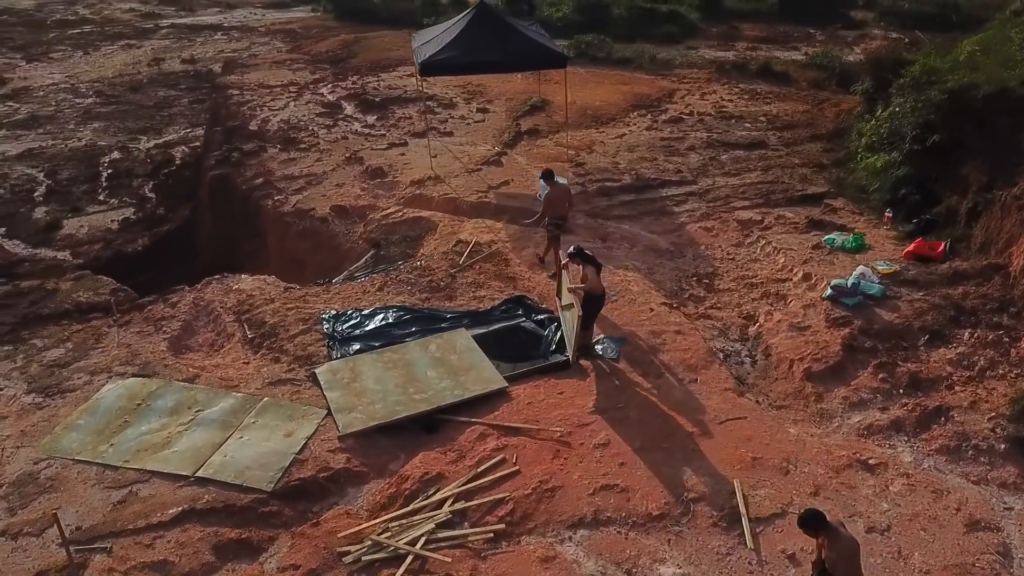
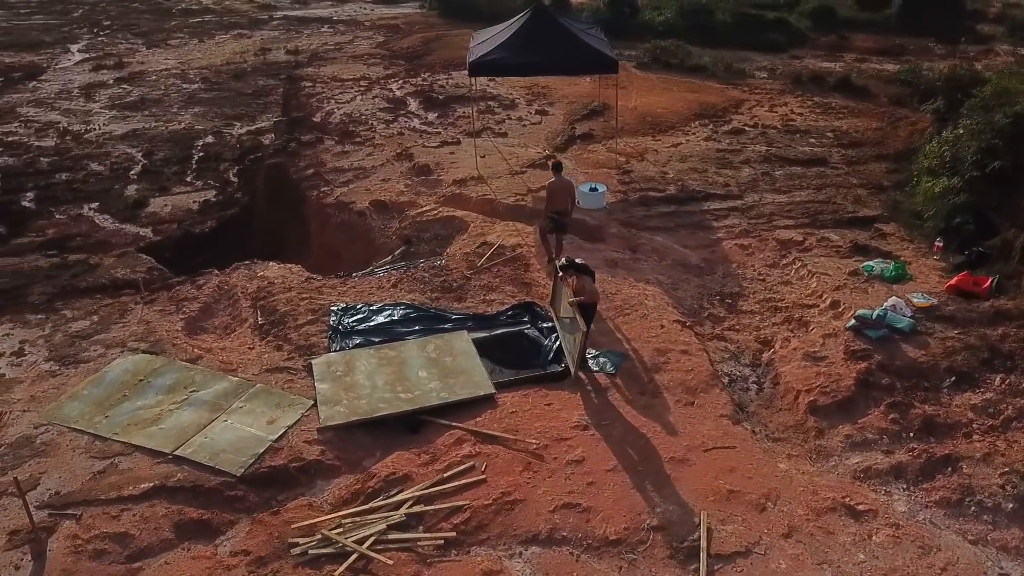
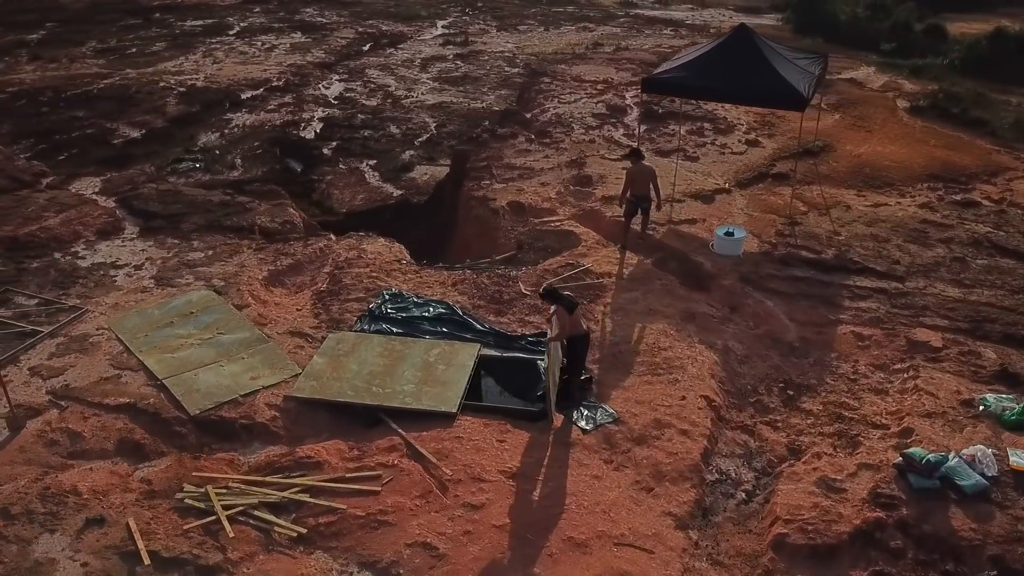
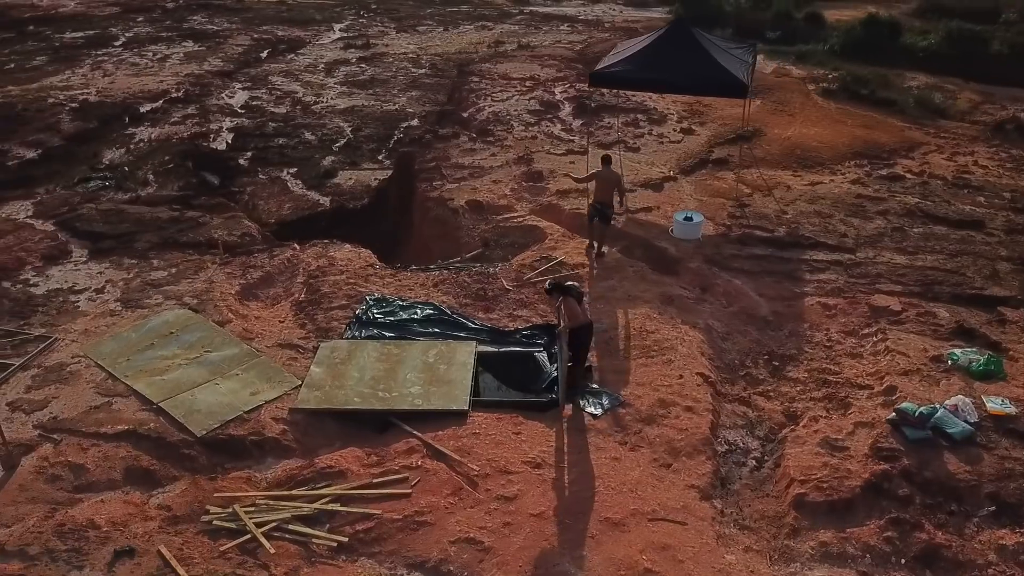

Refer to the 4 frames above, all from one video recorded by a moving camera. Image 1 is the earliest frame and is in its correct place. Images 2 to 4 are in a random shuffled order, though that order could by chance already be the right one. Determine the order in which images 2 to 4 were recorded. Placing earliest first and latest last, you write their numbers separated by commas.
2, 4, 3
